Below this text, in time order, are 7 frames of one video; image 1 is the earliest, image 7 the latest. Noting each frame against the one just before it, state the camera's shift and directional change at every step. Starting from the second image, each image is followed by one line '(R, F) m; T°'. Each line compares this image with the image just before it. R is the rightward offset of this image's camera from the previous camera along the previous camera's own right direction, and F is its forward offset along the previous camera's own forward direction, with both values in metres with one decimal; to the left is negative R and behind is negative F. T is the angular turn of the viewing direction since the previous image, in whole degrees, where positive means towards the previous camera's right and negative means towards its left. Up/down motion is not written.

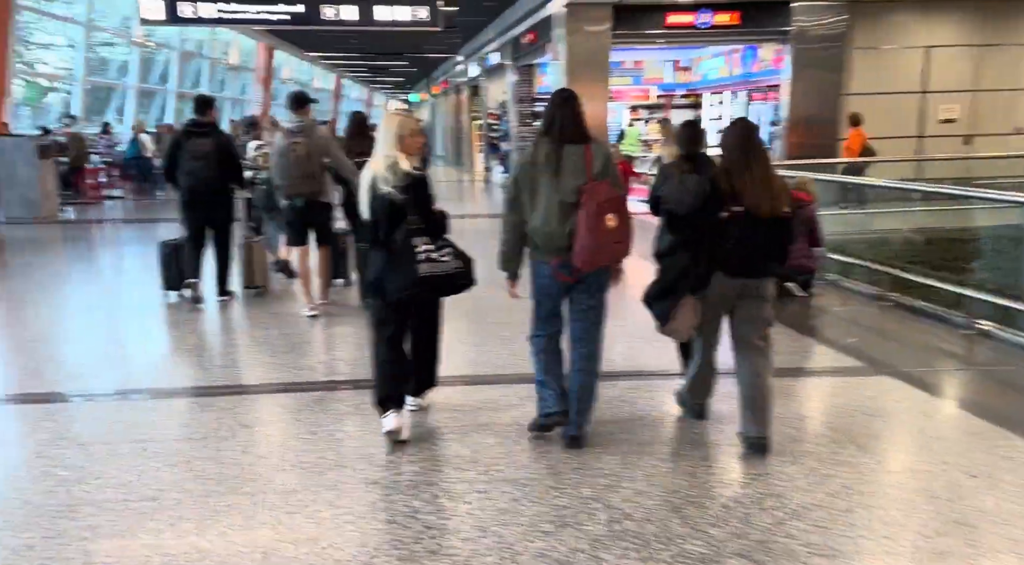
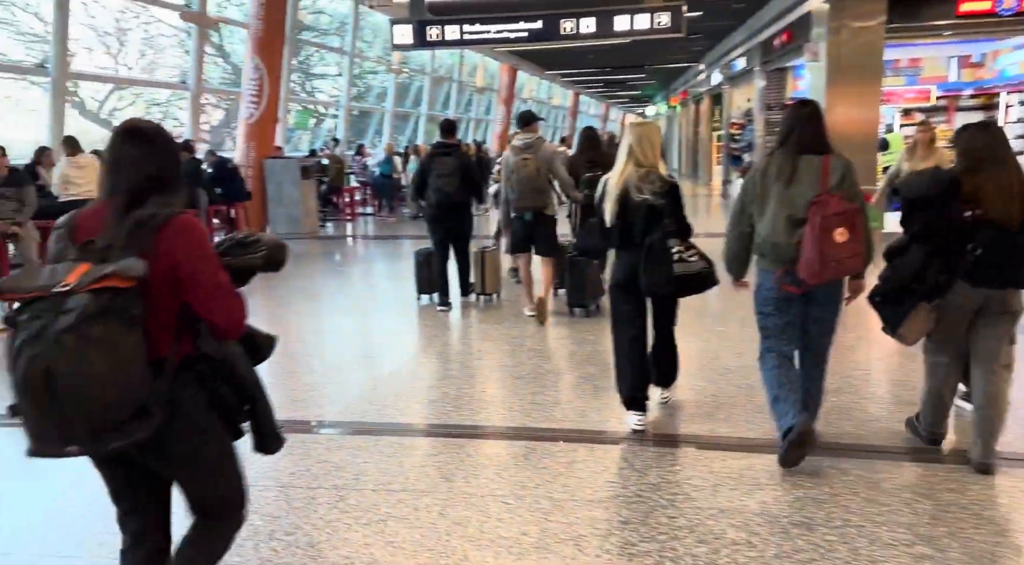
(0.0, +0.3) m; -15°
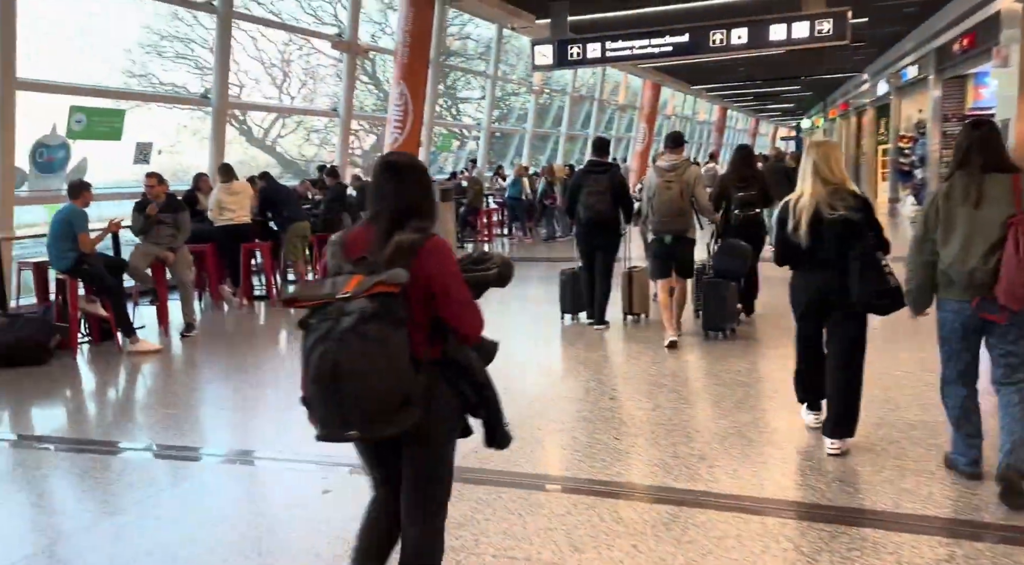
(0.0, +0.2) m; -9°
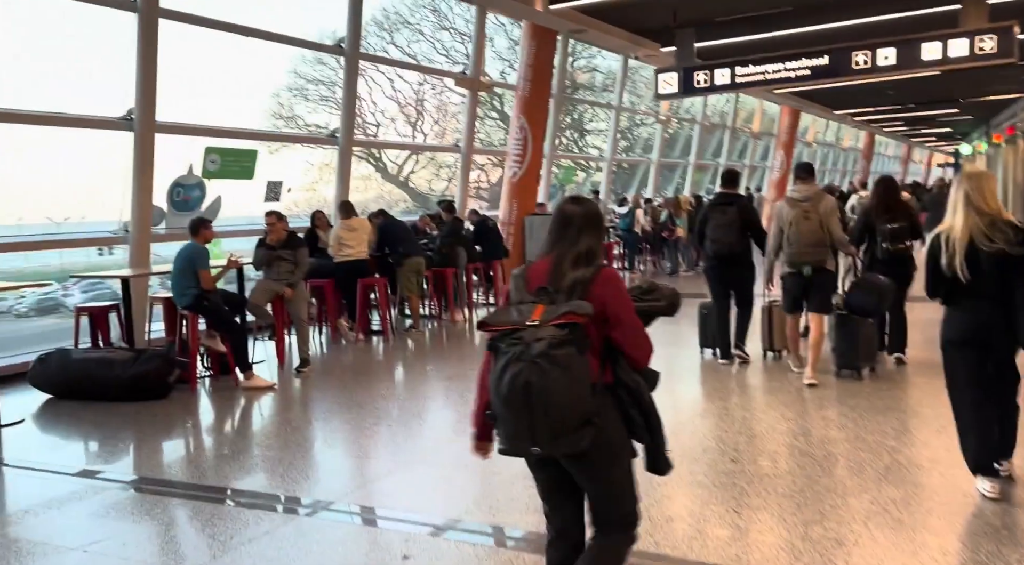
(0.0, +0.2) m; -8°
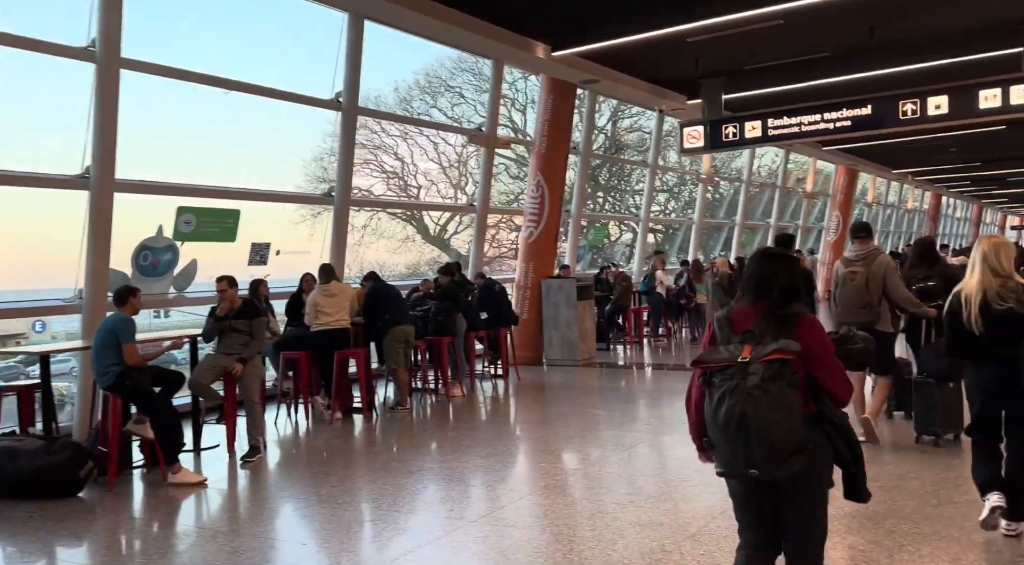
(+0.3, +0.7) m; -3°
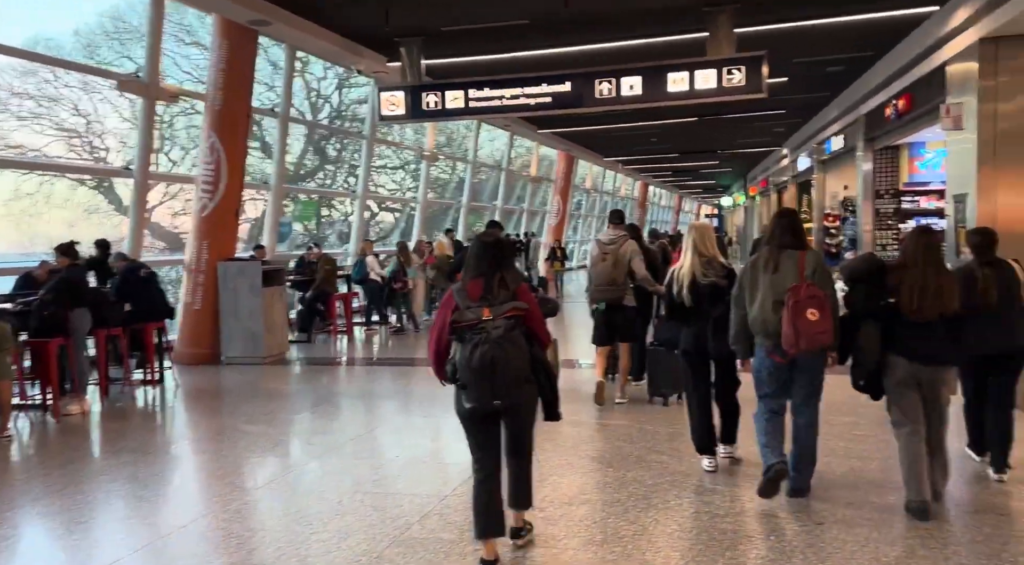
(+0.6, +1.0) m; +17°
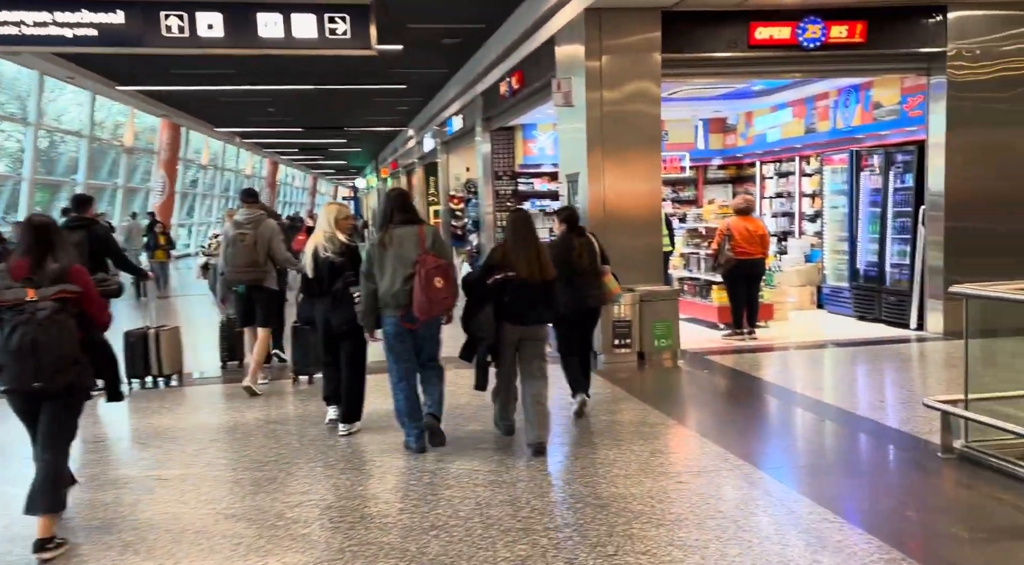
(+0.6, +1.6) m; +23°
